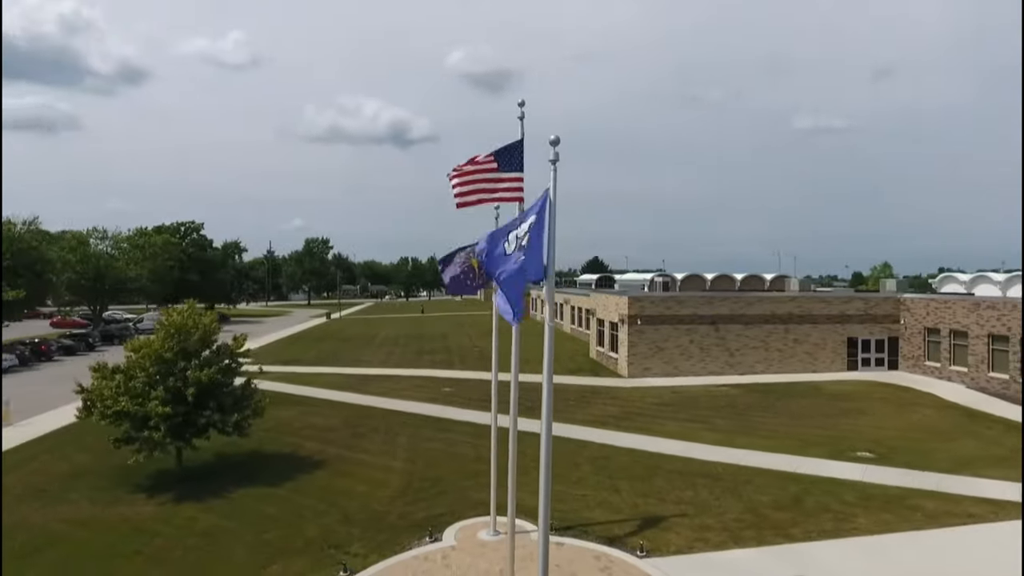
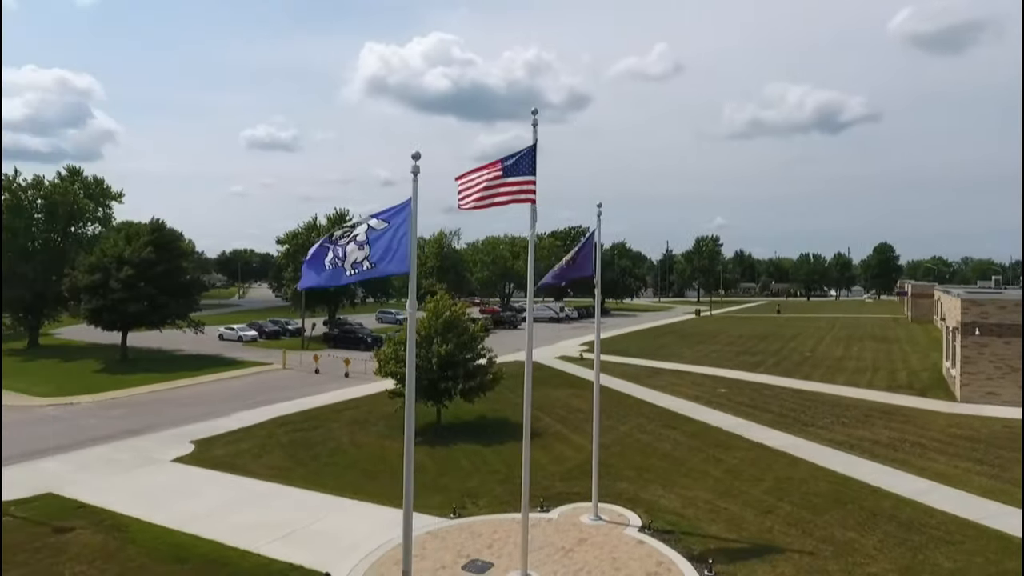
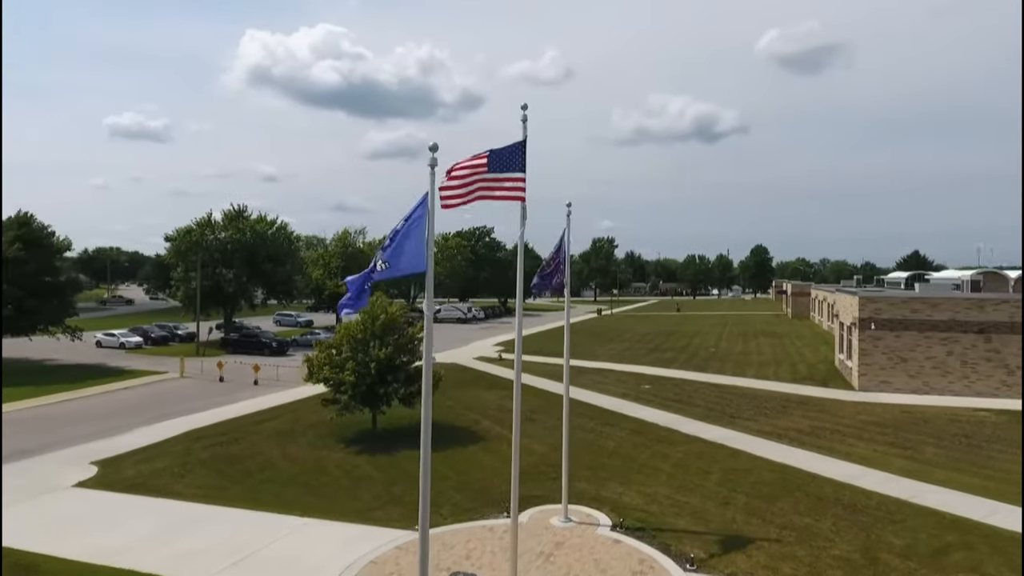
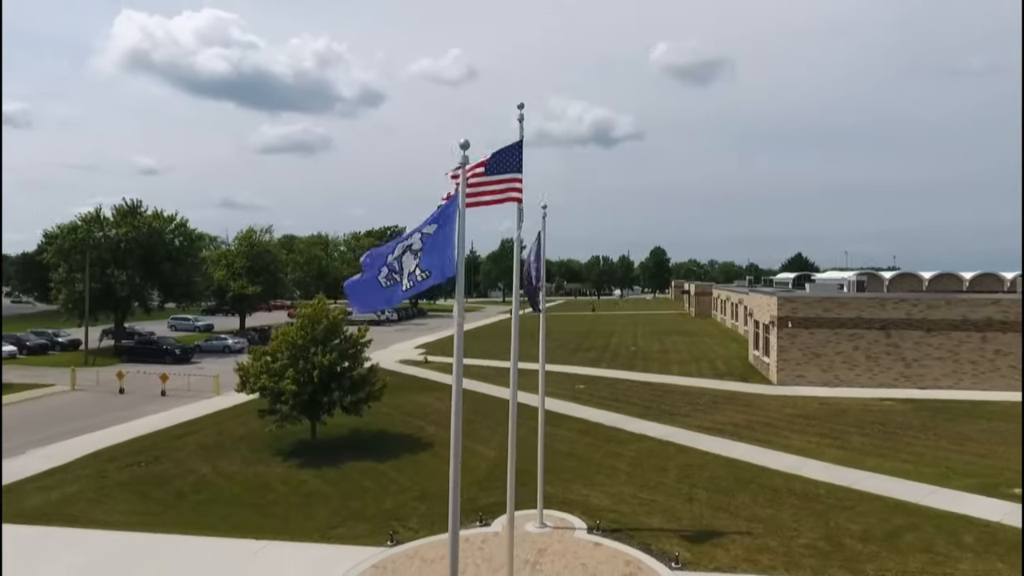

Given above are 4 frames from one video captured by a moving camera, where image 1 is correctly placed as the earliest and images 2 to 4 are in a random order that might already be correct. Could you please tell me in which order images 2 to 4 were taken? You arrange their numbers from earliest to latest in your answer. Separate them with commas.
4, 3, 2
